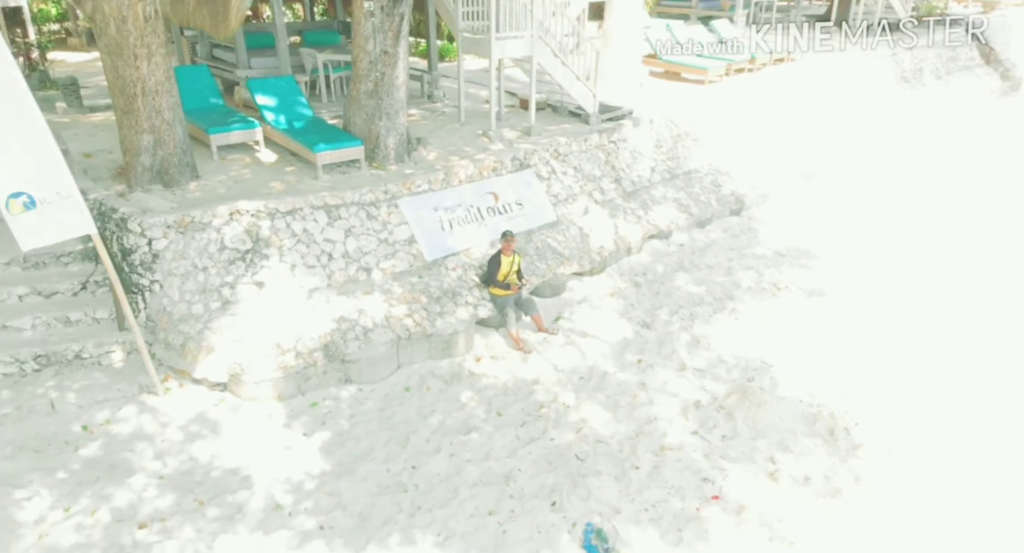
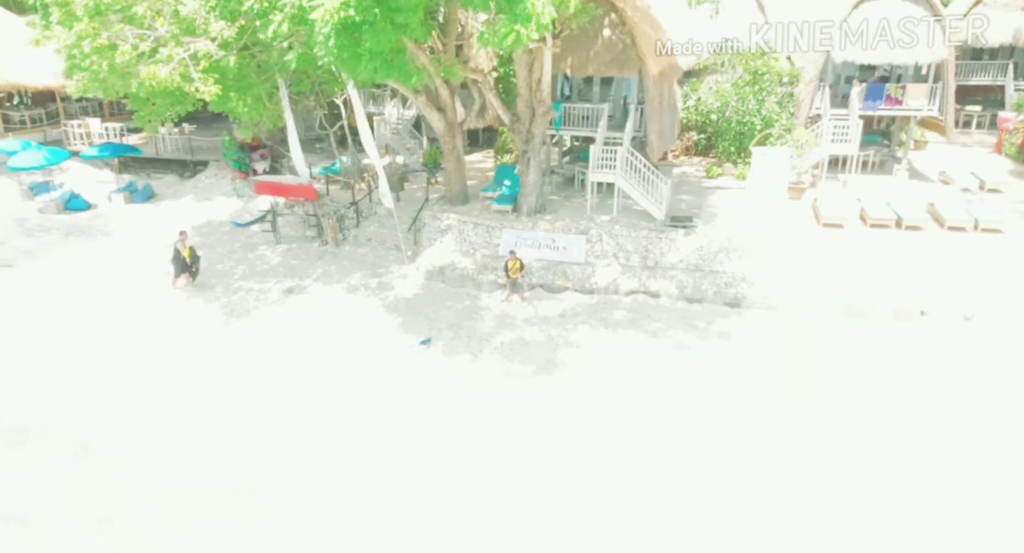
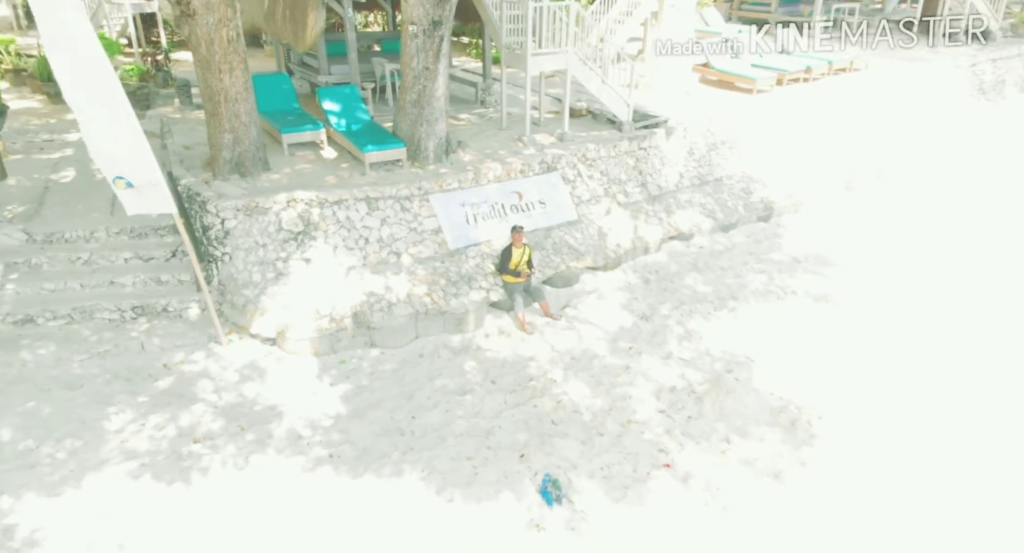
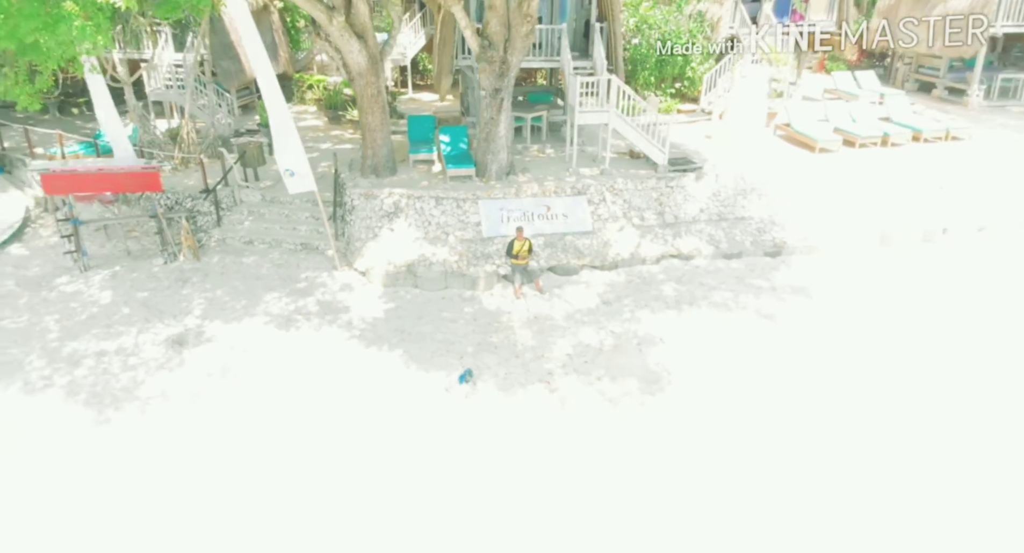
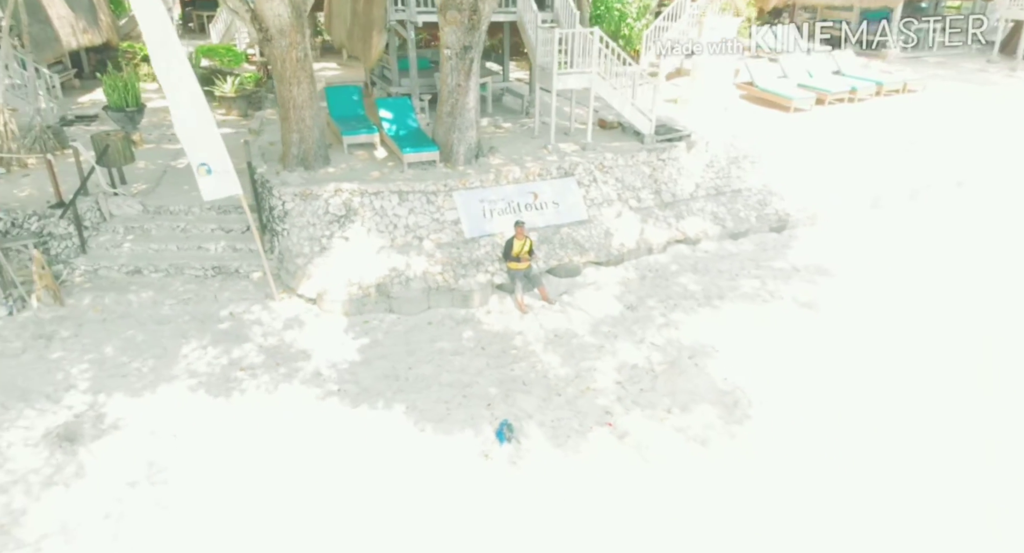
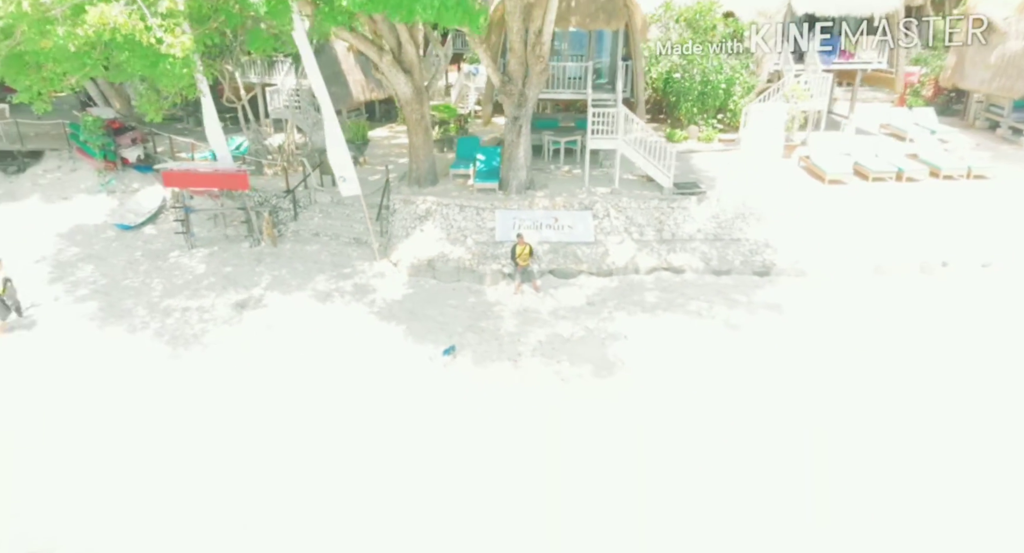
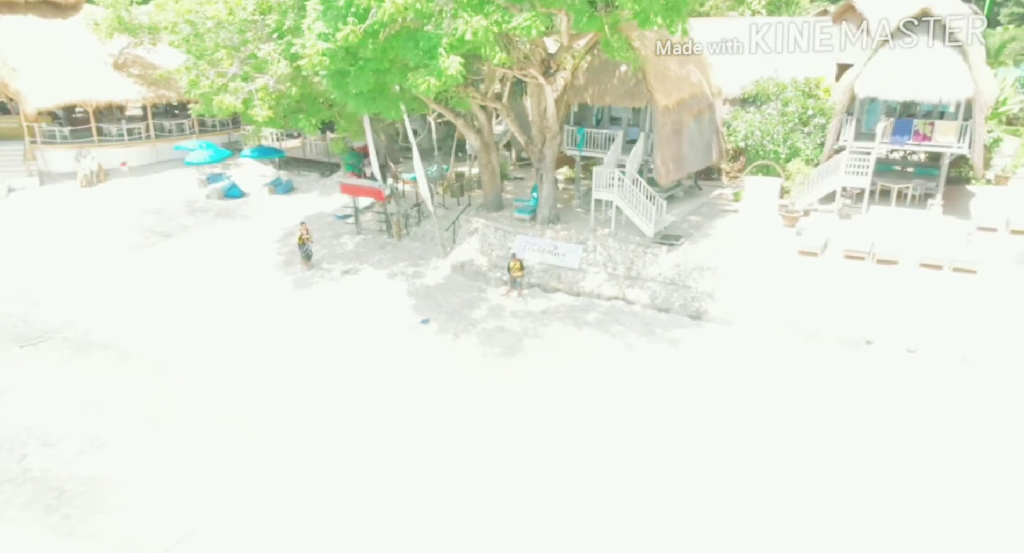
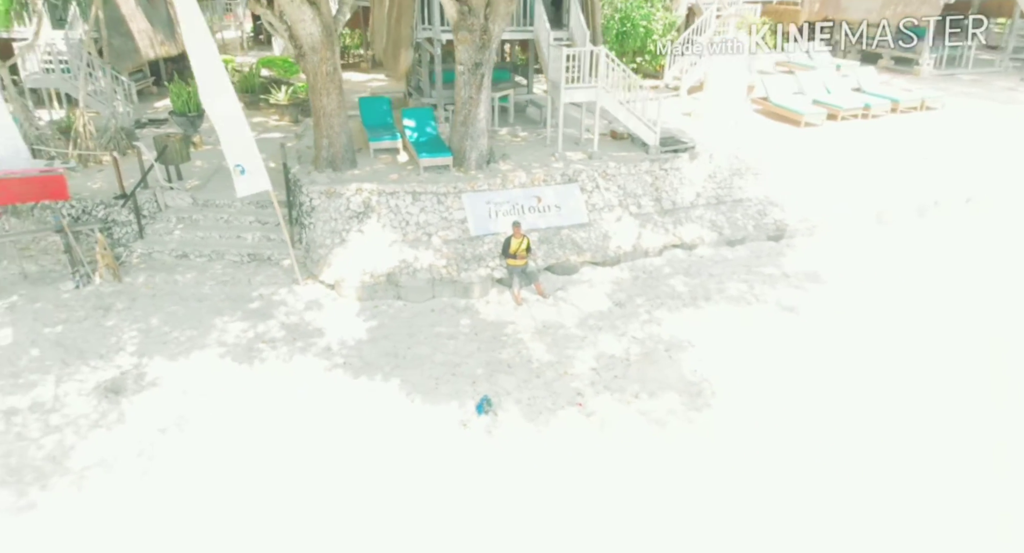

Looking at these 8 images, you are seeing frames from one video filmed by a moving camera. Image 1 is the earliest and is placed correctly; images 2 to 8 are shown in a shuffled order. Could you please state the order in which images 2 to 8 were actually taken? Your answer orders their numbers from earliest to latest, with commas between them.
3, 5, 8, 4, 6, 2, 7
